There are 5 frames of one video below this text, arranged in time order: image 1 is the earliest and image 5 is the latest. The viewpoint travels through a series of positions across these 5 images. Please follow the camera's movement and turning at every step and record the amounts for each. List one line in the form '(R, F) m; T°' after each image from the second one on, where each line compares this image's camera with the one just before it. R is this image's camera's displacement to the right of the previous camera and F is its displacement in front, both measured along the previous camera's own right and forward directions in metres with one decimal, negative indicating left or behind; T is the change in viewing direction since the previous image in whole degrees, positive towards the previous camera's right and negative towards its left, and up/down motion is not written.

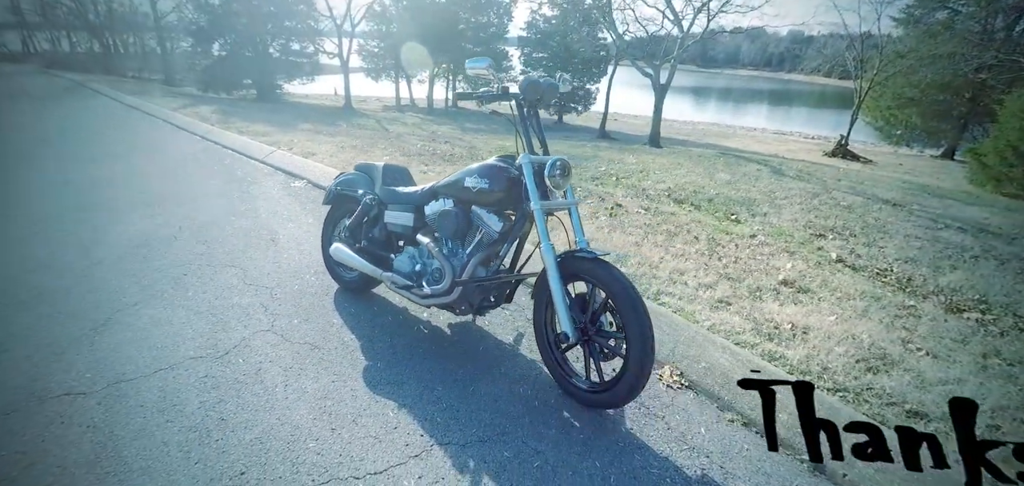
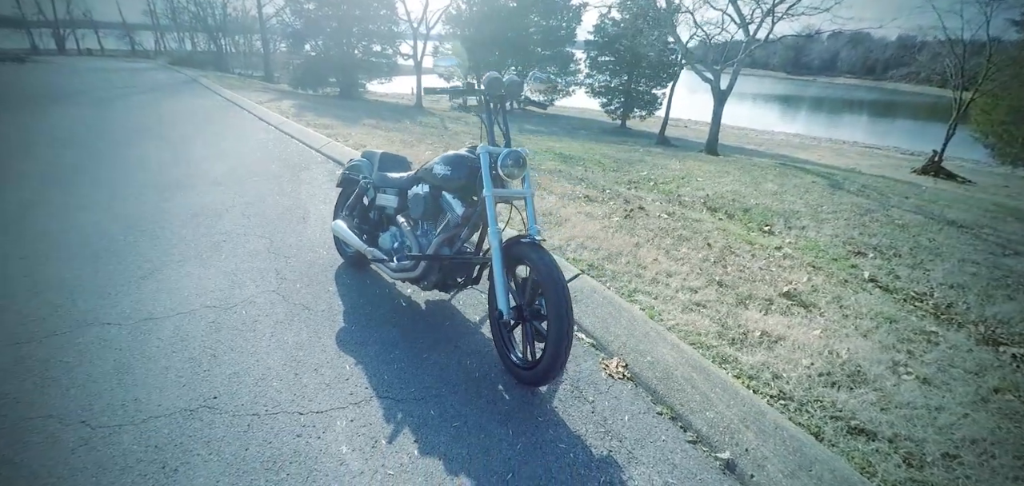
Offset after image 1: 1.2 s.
(+0.7, -0.1) m; -9°
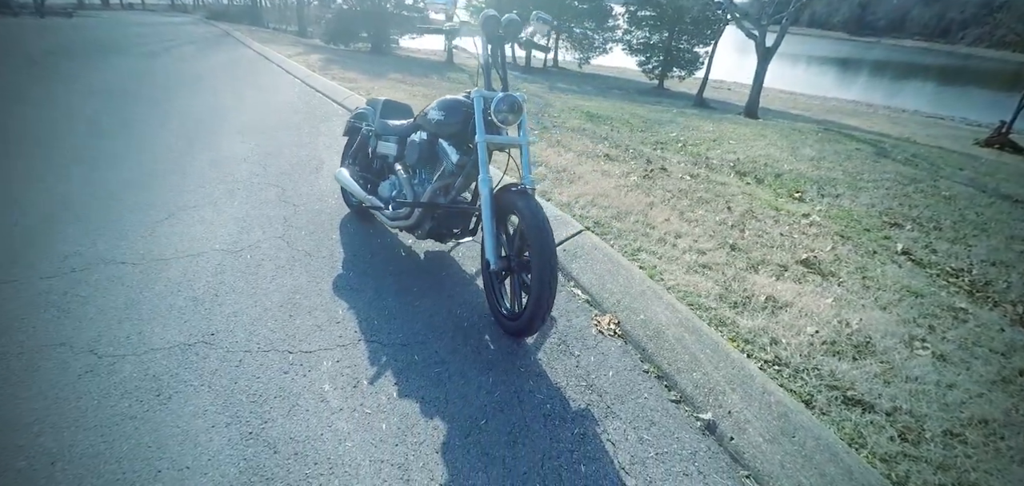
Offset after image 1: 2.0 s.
(+0.2, +0.1) m; -4°
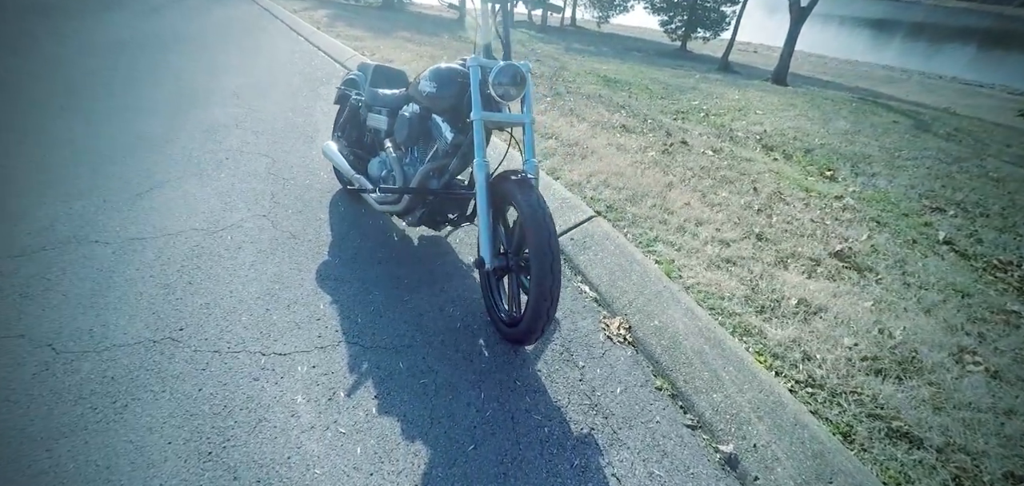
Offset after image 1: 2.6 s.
(+0.1, +0.3) m; -1°
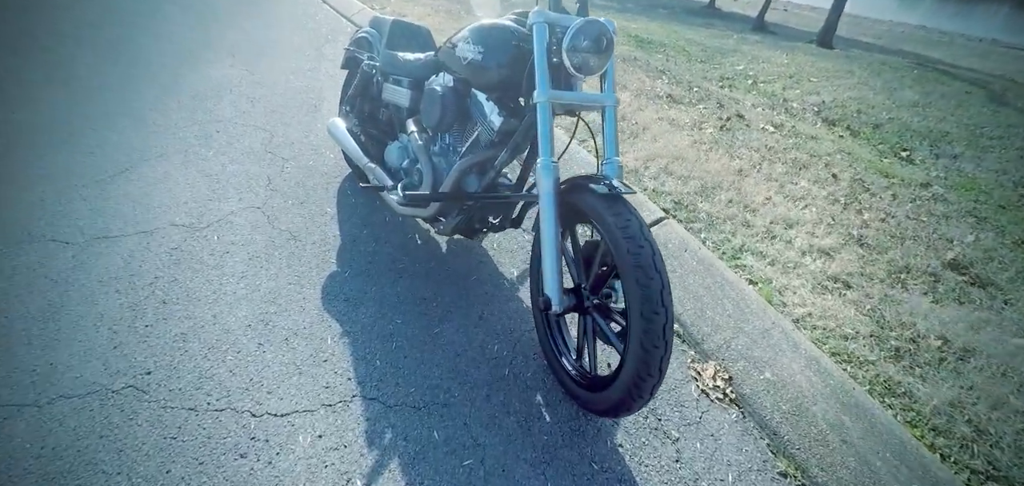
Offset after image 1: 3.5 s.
(-0.3, +0.6) m; 0°
